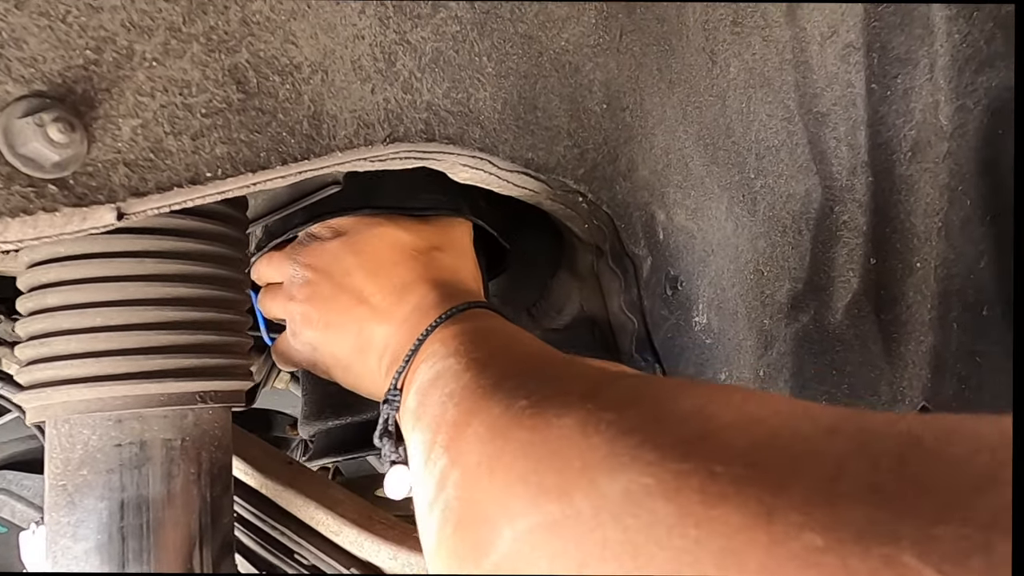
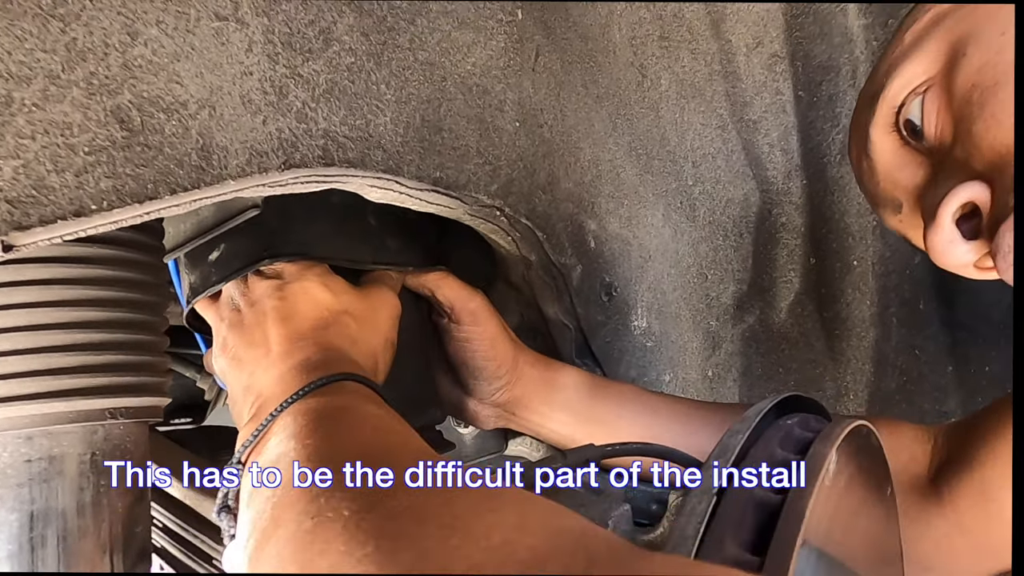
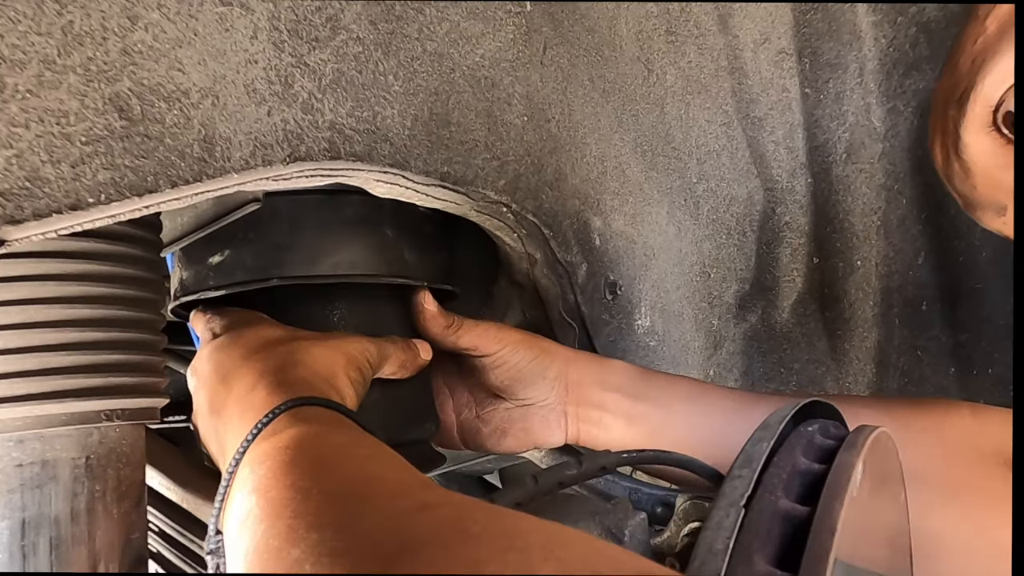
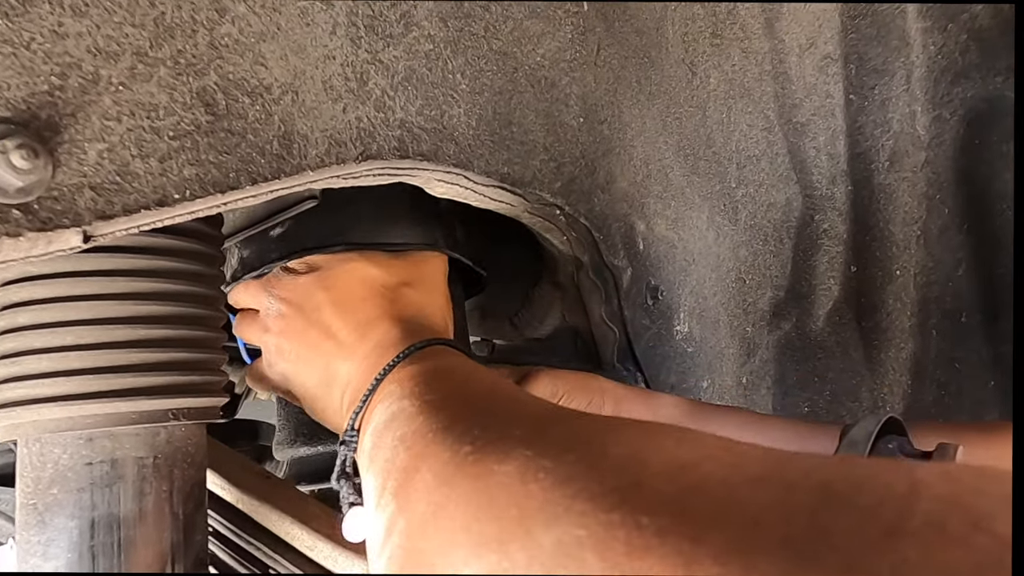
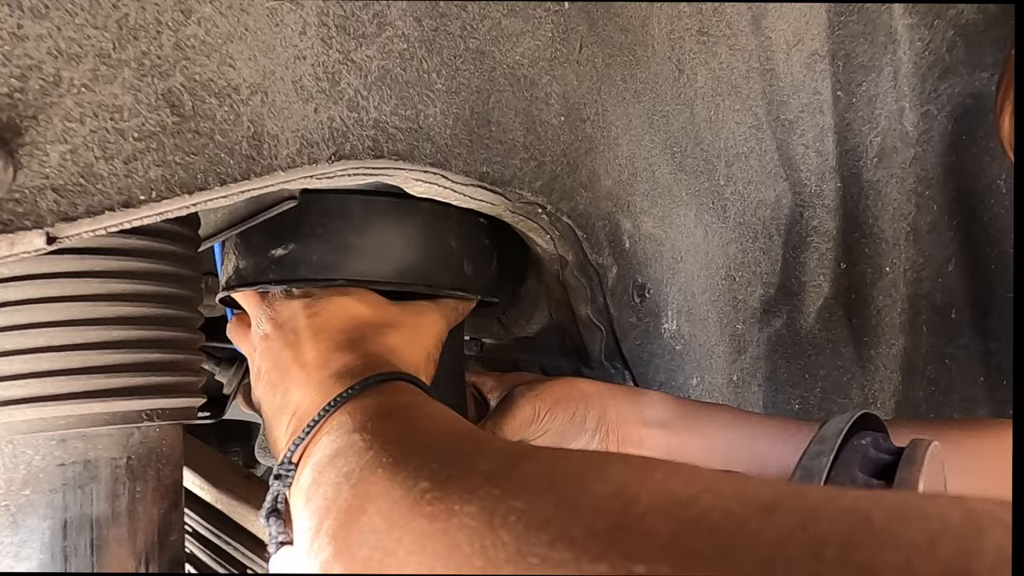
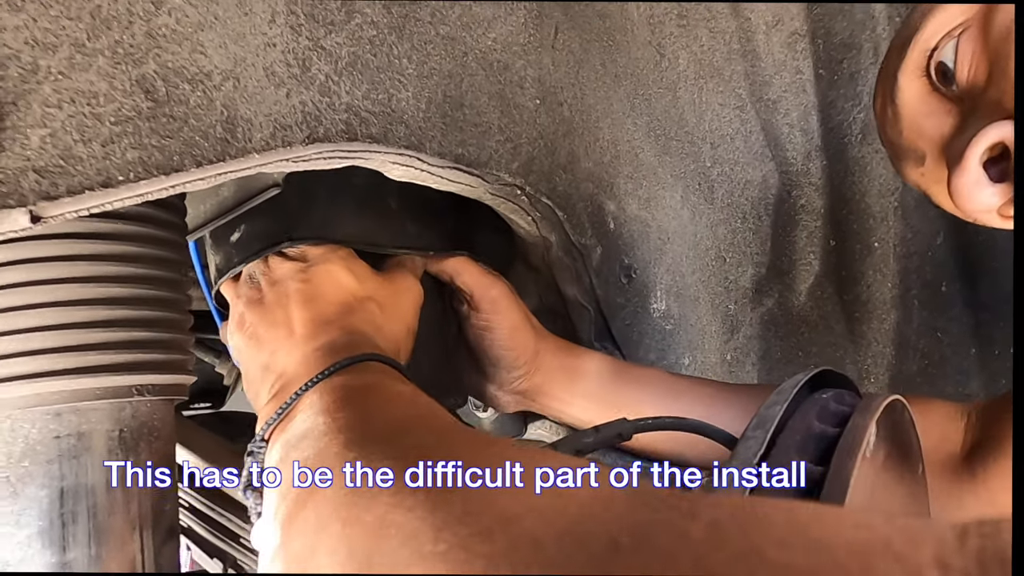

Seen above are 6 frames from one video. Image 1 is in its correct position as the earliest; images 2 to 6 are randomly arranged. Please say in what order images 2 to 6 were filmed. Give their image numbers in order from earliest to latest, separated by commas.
4, 5, 3, 6, 2
